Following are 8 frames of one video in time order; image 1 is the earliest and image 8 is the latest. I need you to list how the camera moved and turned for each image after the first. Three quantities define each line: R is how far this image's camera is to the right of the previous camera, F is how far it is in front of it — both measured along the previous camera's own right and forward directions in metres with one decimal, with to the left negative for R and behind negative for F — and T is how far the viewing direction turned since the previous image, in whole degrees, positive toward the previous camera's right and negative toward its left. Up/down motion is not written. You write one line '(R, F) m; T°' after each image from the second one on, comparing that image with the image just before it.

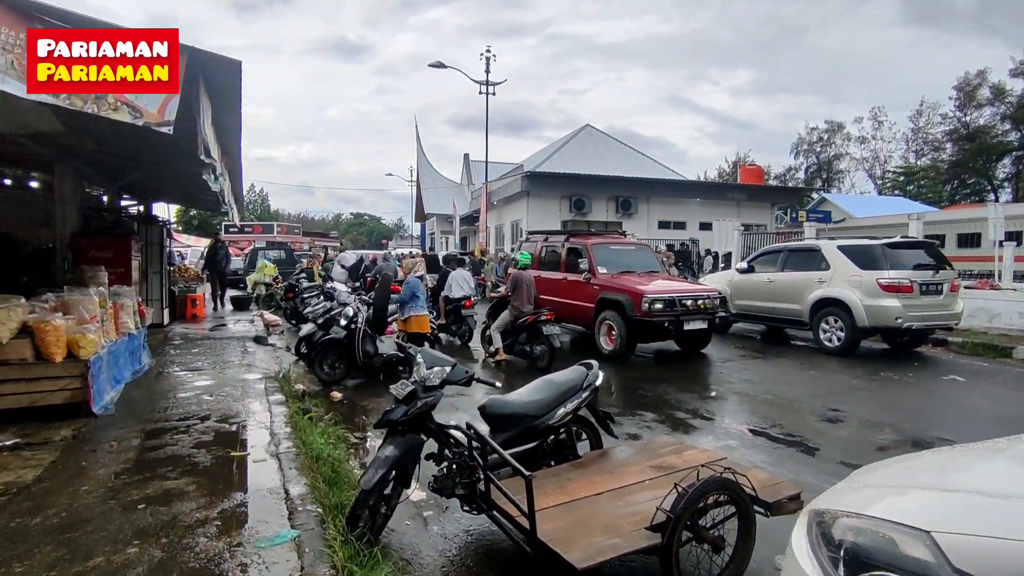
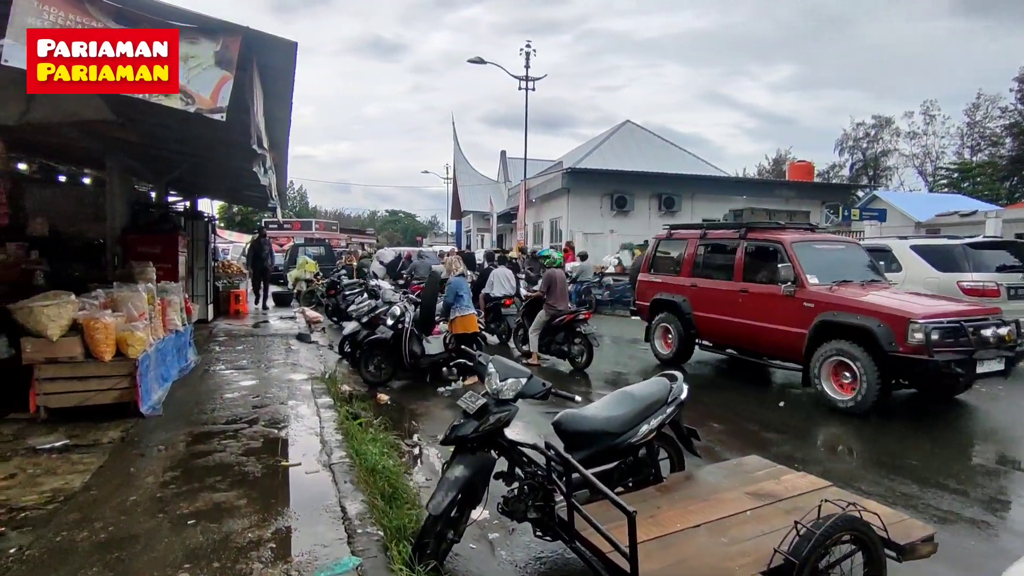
(-0.2, +0.3) m; -3°
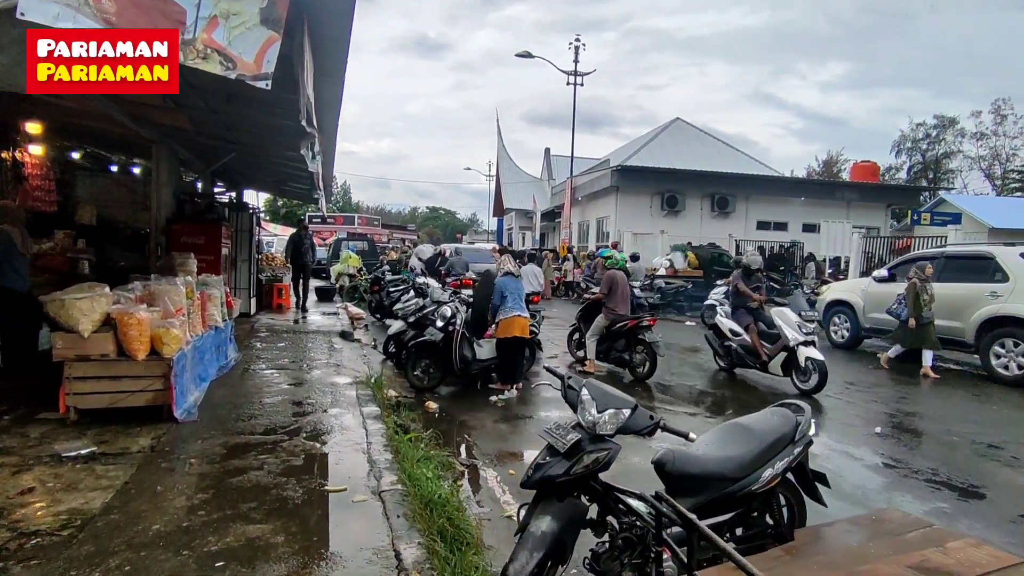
(-0.3, +0.5) m; -4°
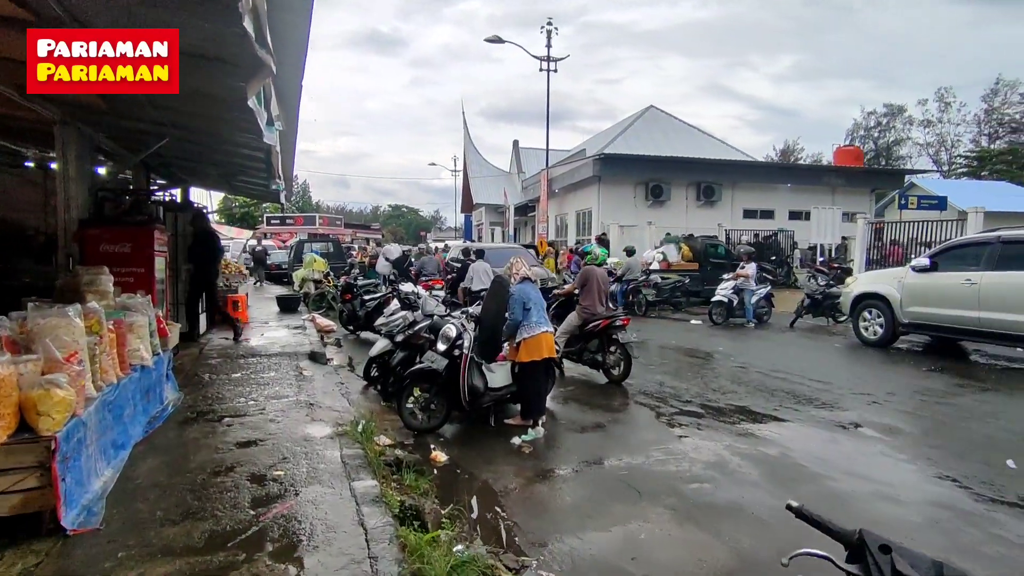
(-0.5, +1.4) m; +3°
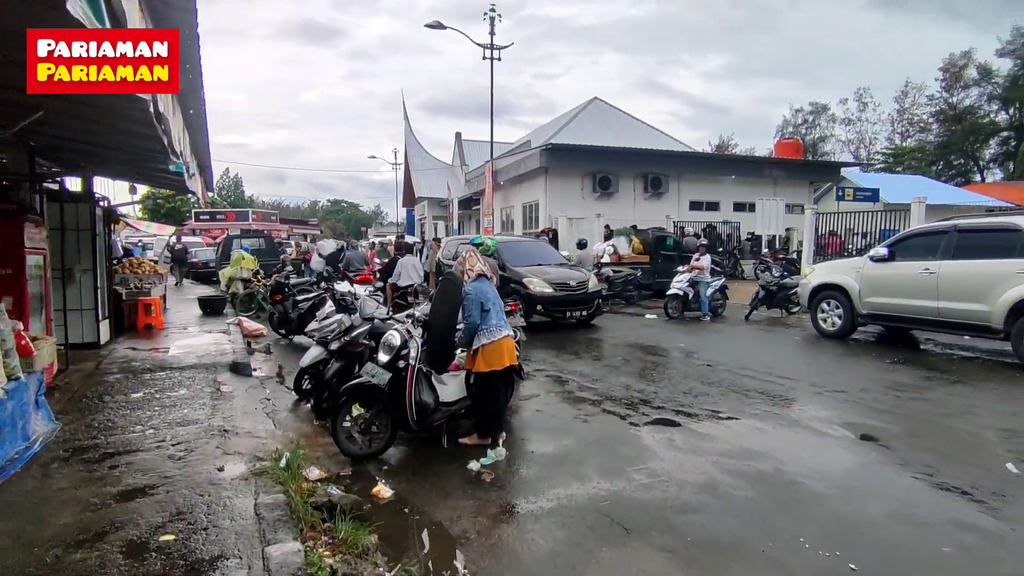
(-0.1, +0.7) m; +5°
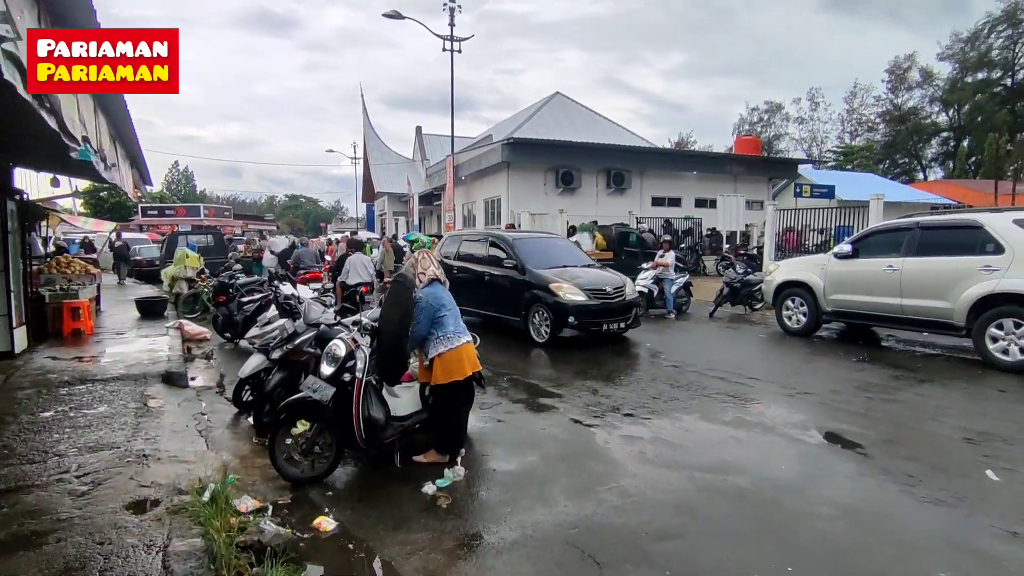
(0.0, +0.4) m; +4°
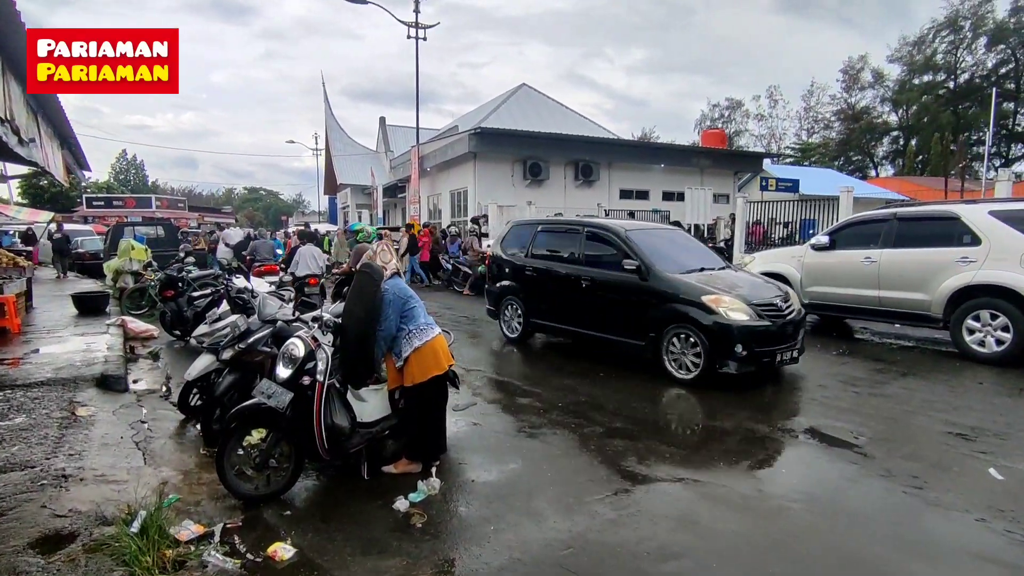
(-0.1, +0.4) m; +3°
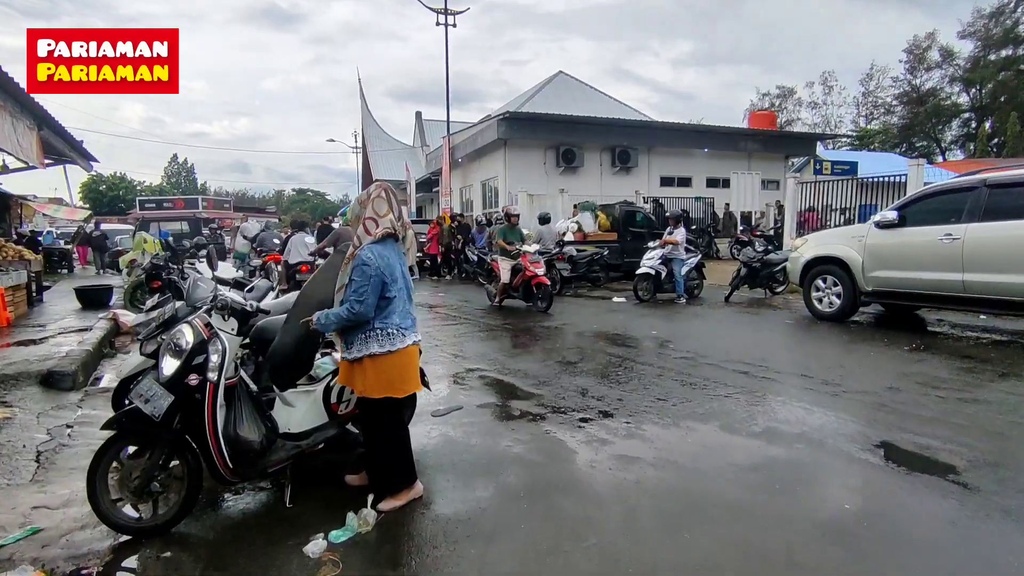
(+0.4, +0.9) m; -4°
